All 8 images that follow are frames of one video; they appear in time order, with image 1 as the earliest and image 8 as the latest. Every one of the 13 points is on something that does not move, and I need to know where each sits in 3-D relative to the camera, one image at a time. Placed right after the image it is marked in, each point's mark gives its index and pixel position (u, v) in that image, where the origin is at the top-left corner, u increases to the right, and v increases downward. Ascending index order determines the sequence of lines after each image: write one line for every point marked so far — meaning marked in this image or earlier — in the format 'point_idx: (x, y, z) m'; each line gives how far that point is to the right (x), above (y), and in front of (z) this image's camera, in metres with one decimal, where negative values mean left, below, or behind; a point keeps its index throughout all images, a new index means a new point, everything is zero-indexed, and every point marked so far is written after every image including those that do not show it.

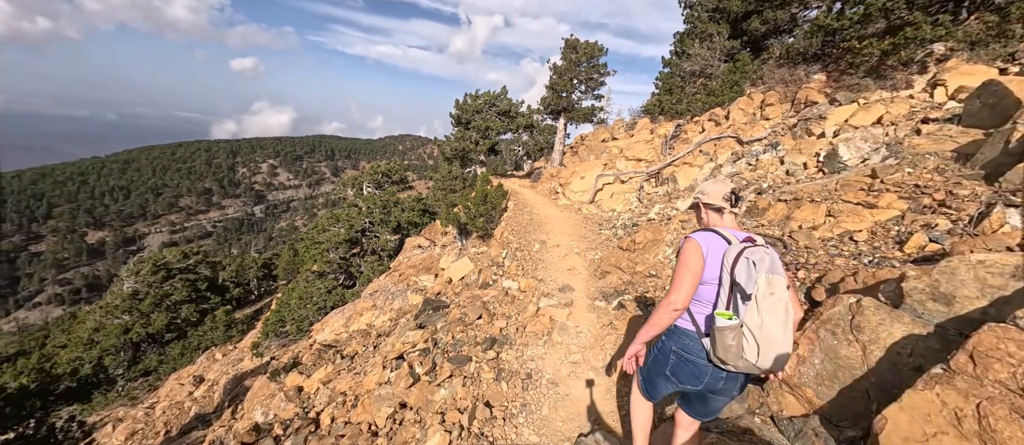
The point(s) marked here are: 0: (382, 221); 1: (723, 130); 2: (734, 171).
0: (-6.9, +0.1, +19.0) m
1: (+7.4, +3.3, +12.7) m
2: (+6.3, +1.5, +10.3) m
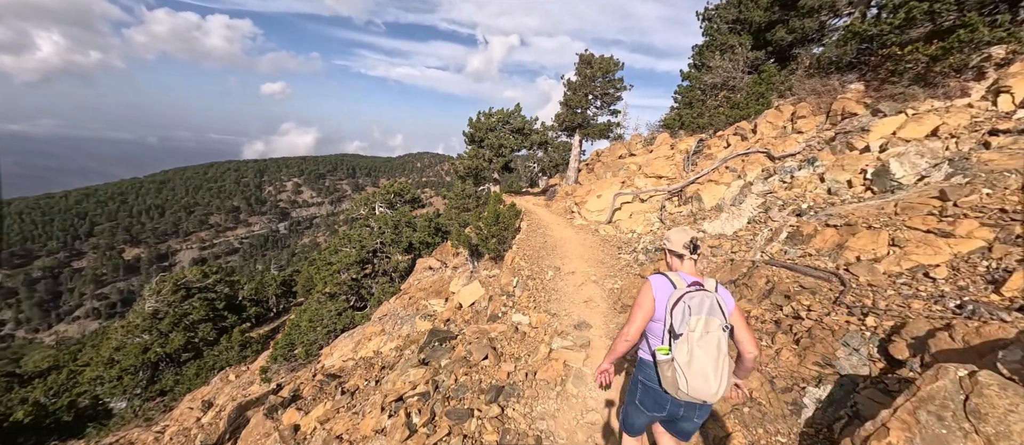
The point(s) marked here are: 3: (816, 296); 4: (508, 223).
0: (-6.2, -1.0, +18.7) m
1: (+7.8, +2.6, +11.8) m
2: (+6.7, +0.9, +9.5) m
3: (+4.1, -1.0, +4.8) m
4: (-0.2, 0.0, +13.8) m
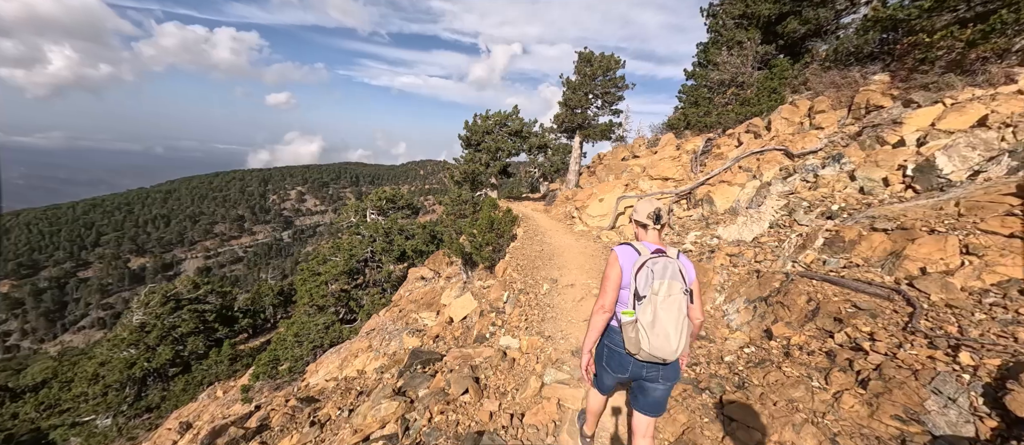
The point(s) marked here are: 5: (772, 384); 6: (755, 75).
0: (-6.3, -1.4, +17.8) m
1: (+7.7, +2.4, +10.9) m
2: (+6.5, +0.8, +8.5) m
3: (+3.9, -1.0, +3.8) m
4: (-0.3, -0.3, +12.9) m
5: (+2.8, -1.7, +3.8) m
6: (+9.9, +6.0, +14.6) m
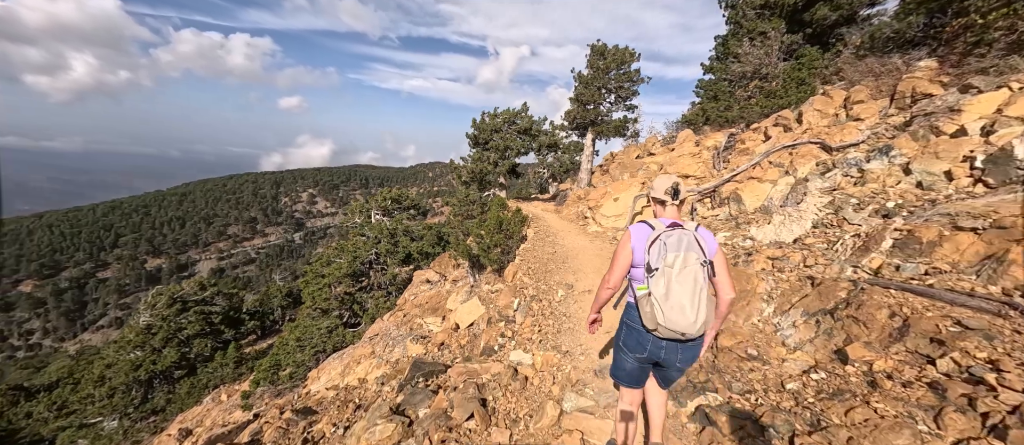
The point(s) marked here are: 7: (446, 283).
0: (-5.8, -1.4, +17.2) m
1: (+7.9, +2.4, +10.0) m
2: (+6.7, +0.8, +7.7) m
3: (+4.0, -1.0, +3.1) m
4: (0.0, -0.3, +12.2) m
5: (+2.9, -1.7, +3.0) m
6: (+10.3, +5.9, +13.8) m
7: (-2.5, -2.3, +13.7) m
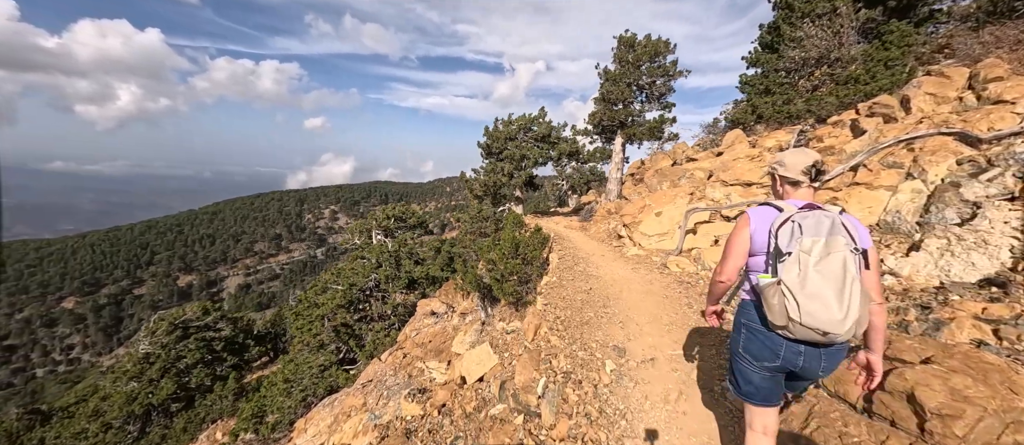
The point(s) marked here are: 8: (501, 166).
0: (-5.0, -2.3, +15.2) m
1: (+8.3, +2.0, +7.5) m
2: (+7.0, +0.4, +5.2) m
3: (+4.1, -1.2, +0.6) m
4: (+0.5, -0.9, +10.0) m
5: (+3.0, -1.9, +0.7) m
6: (+10.7, +5.4, +11.3) m
7: (-1.9, -3.0, +11.5) m
8: (-0.6, +2.9, +18.8) m
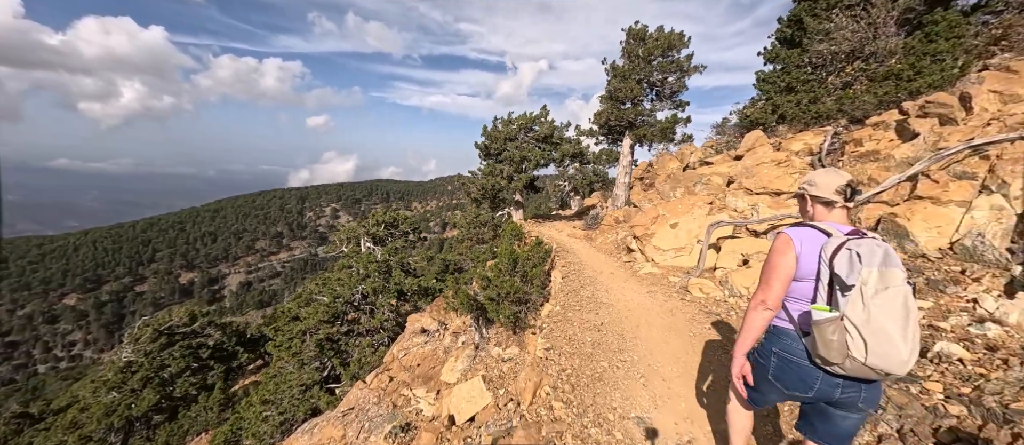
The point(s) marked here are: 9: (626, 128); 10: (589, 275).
0: (-5.1, -2.5, +14.2) m
1: (+8.2, +1.7, +6.4) m
2: (+6.9, +0.1, +4.1) m
3: (+4.0, -1.6, -0.5) m
4: (+0.5, -1.2, +8.9) m
5: (+2.9, -2.3, -0.4) m
6: (+10.7, +5.1, +10.1) m
7: (-1.9, -3.3, +10.4) m
8: (-0.6, +2.6, +17.7) m
9: (+4.1, +3.4, +13.1) m
10: (+1.9, -1.3, +8.8) m
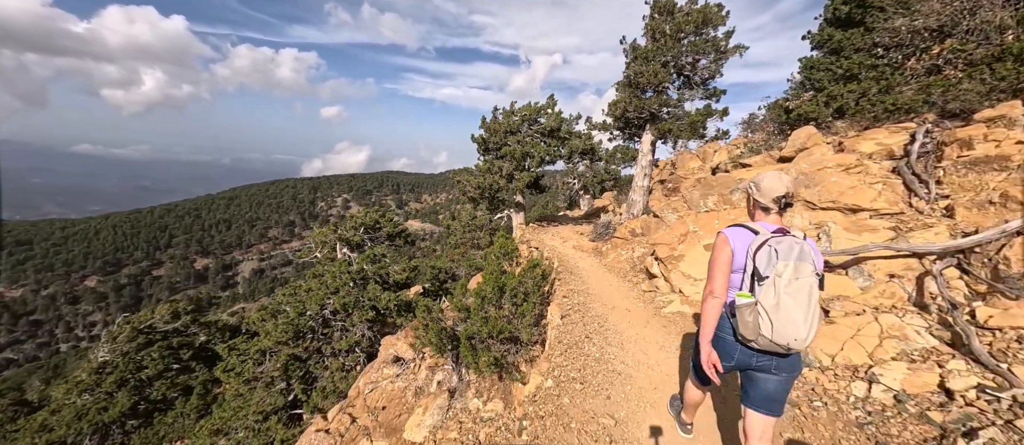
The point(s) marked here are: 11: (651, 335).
0: (-5.2, -2.6, +12.4) m
1: (+8.0, +1.1, +4.2) m
2: (+6.5, -0.5, +2.0) m
3: (+3.5, -2.1, -2.5) m
4: (+0.2, -1.5, +7.0) m
5: (+2.4, -2.8, -2.4) m
6: (+10.6, +4.5, +7.8) m
7: (-2.2, -3.5, +8.6) m
8: (-0.5, +2.5, +15.7) m
9: (+4.1, +3.1, +11.0) m
10: (+1.6, -1.6, +6.8) m
11: (+2.2, -1.7, +5.7) m
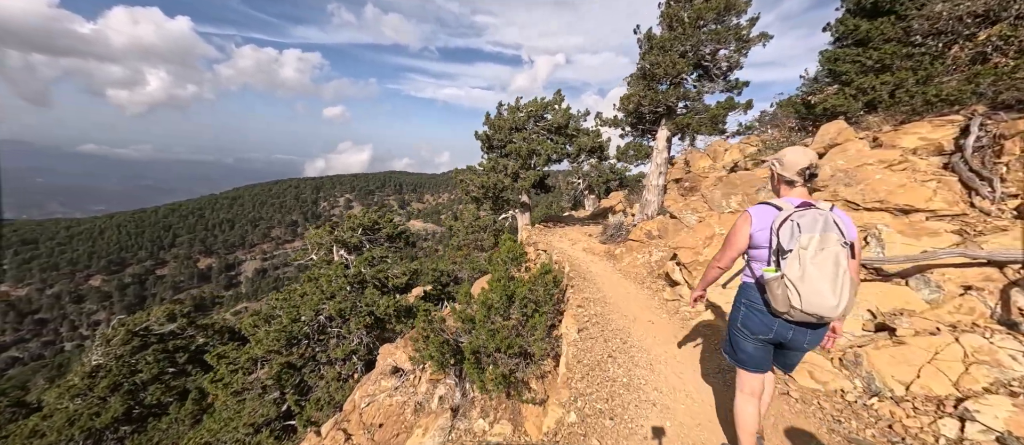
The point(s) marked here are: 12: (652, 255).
0: (-5.0, -2.7, +11.8) m
1: (+8.1, +1.1, +3.5) m
2: (+6.7, -0.5, +1.3) m
3: (+3.6, -2.1, -3.2) m
4: (+0.4, -1.5, +6.3) m
5: (+2.5, -2.8, -3.1) m
6: (+10.8, +4.5, +7.1) m
7: (-2.0, -3.5, +7.9) m
8: (-0.3, +2.5, +15.0) m
9: (+4.3, +3.0, +10.3) m
10: (+1.8, -1.6, +6.1) m
11: (+2.4, -1.7, +5.1) m
12: (+3.2, -0.8, +8.2) m
